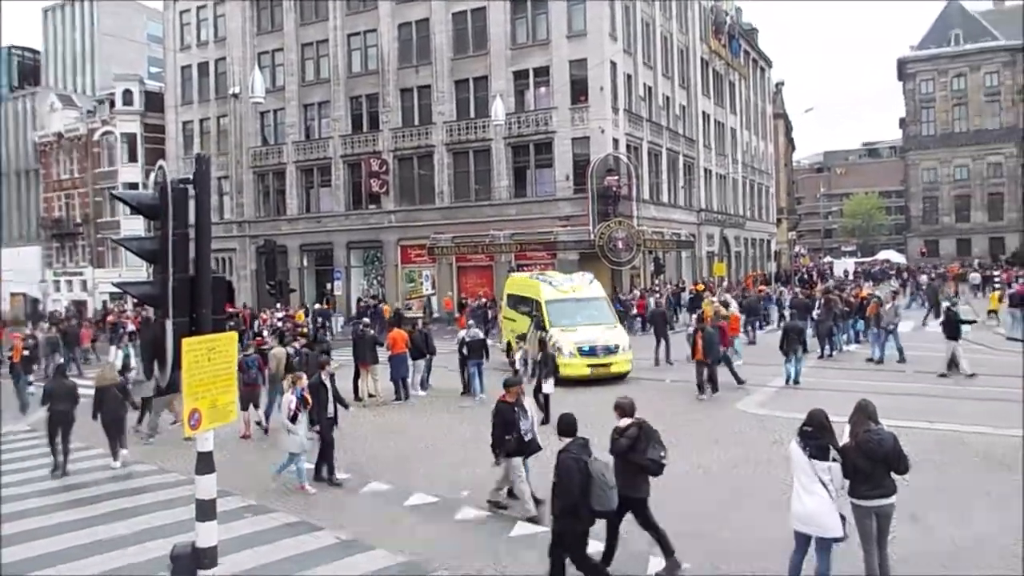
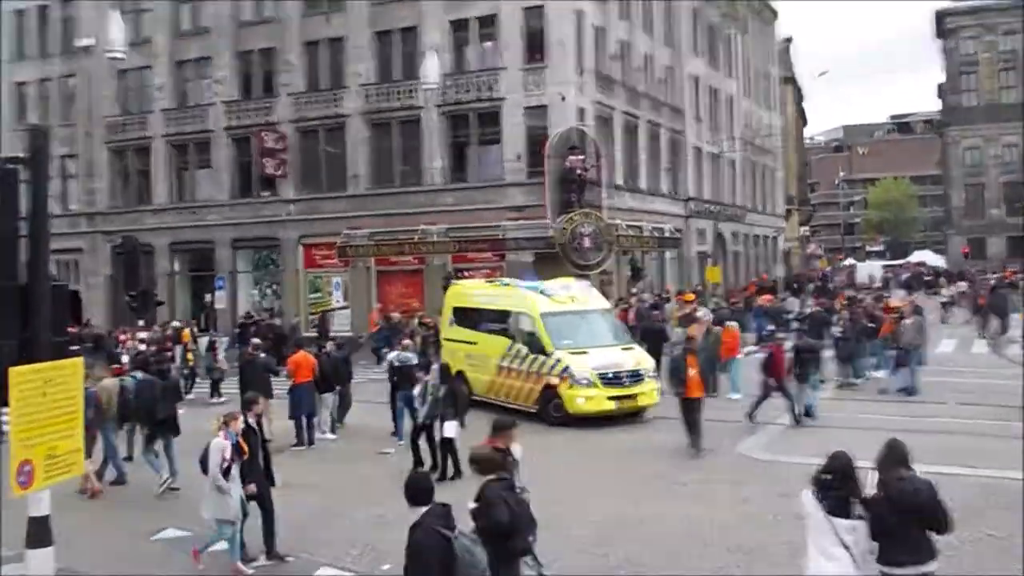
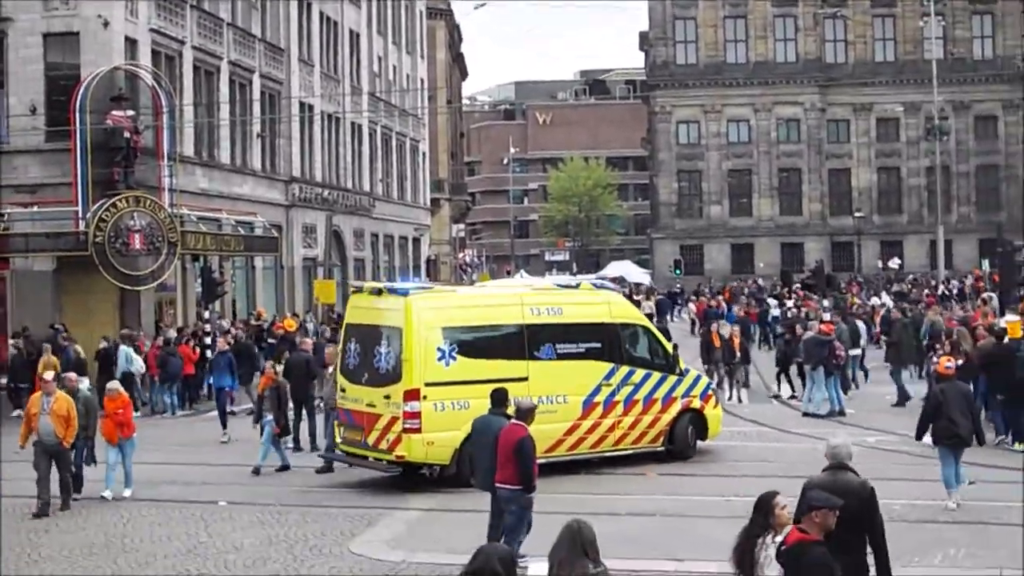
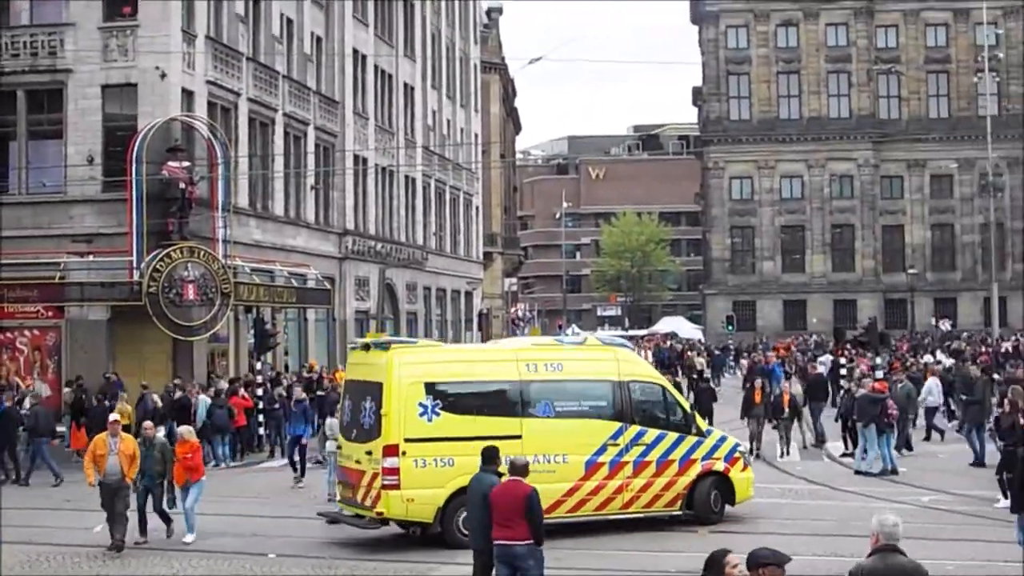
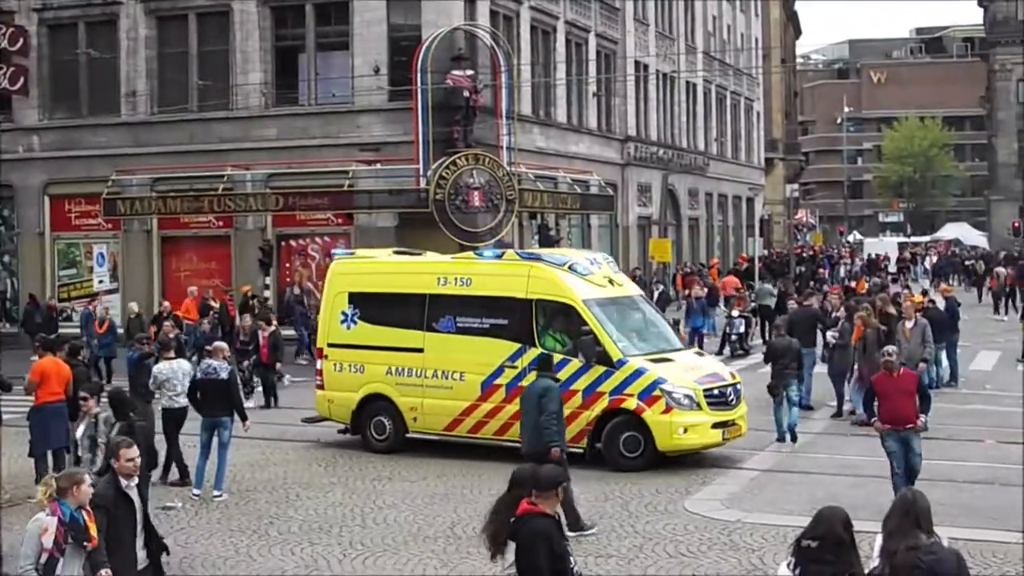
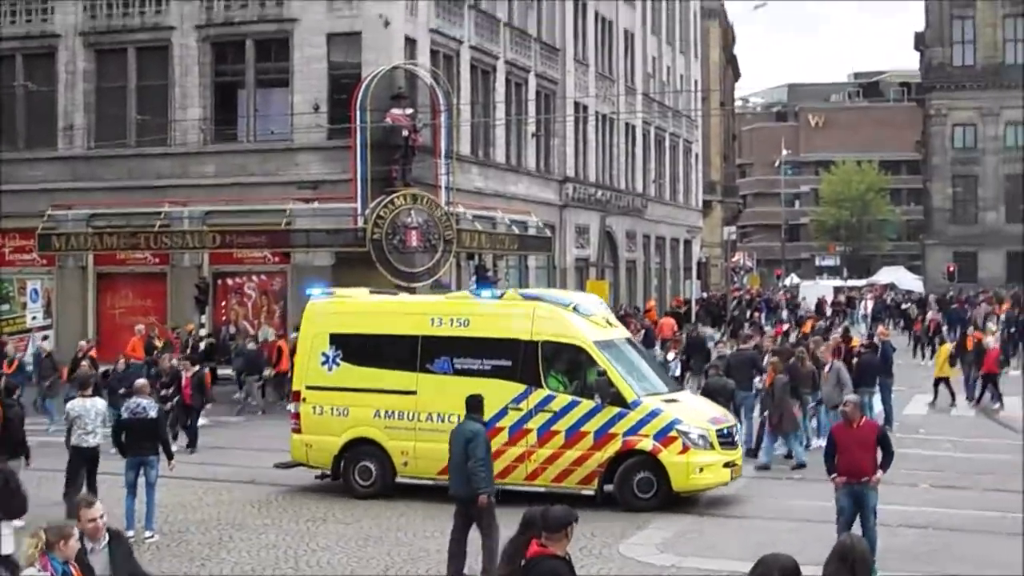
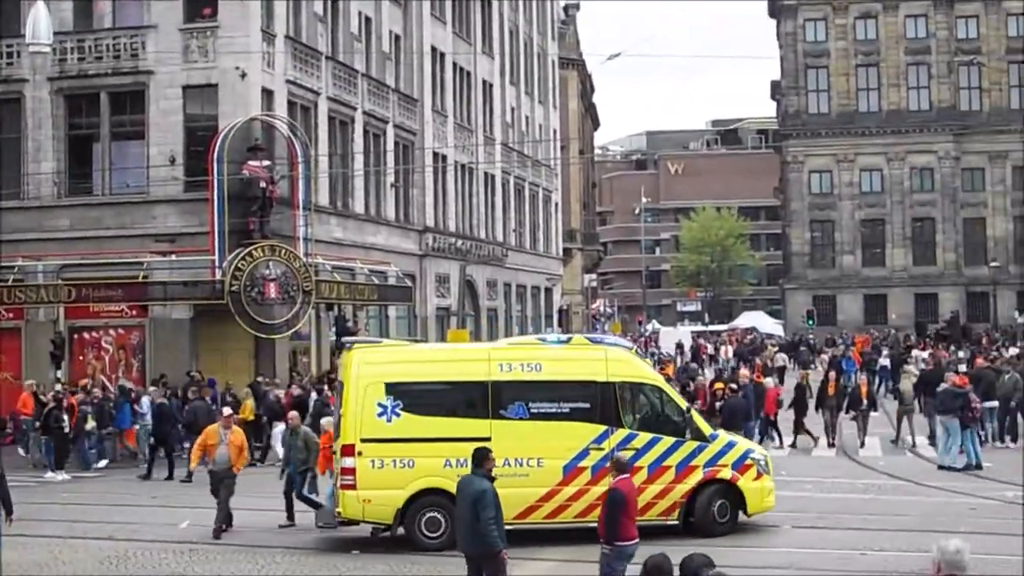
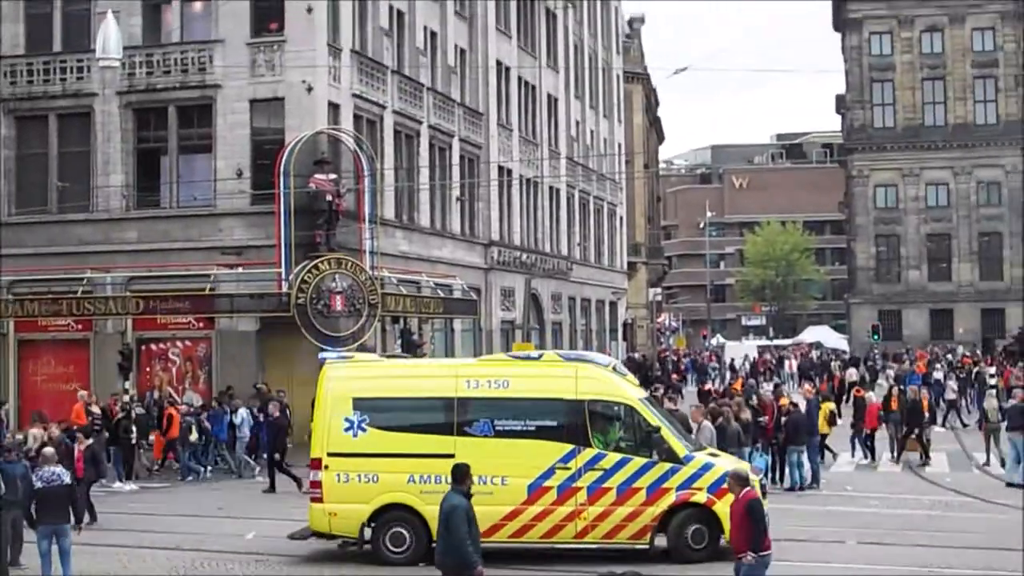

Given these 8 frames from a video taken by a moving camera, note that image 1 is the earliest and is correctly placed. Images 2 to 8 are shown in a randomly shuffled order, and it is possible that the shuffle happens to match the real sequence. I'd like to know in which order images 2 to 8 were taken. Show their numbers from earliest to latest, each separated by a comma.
2, 5, 6, 8, 7, 4, 3
